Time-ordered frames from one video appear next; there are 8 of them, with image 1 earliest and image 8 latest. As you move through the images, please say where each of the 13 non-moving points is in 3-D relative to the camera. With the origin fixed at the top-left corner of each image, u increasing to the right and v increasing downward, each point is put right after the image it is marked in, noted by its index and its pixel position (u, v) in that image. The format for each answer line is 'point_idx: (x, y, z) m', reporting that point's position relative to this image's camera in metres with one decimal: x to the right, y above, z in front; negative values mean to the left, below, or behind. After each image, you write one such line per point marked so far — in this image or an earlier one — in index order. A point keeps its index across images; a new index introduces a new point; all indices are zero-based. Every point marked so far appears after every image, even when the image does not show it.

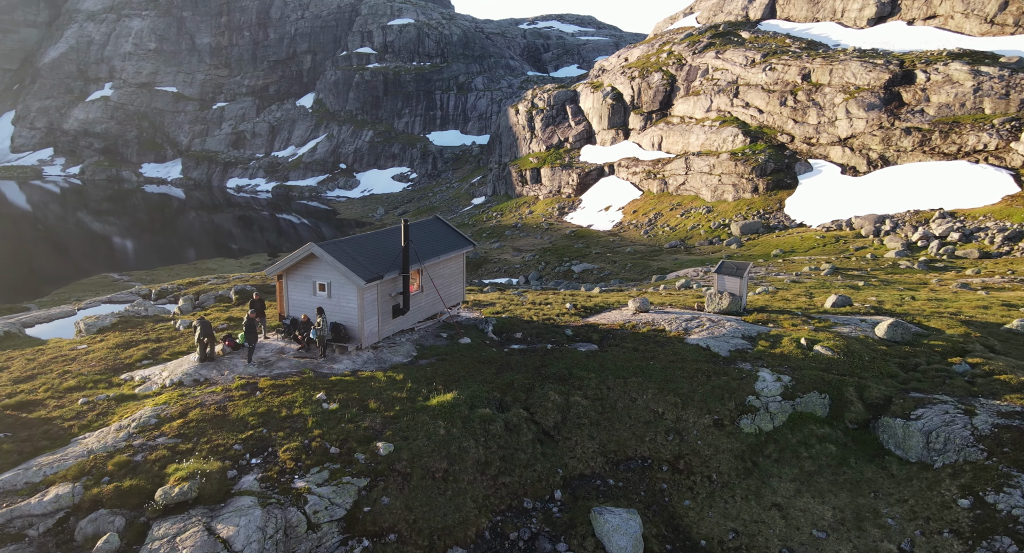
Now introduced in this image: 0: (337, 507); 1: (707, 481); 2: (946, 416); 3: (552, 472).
0: (-4.1, -5.4, +13.2) m
1: (+5.6, -5.9, +16.4) m
2: (+13.2, -4.3, +17.2) m
3: (+1.1, -5.5, +16.0) m
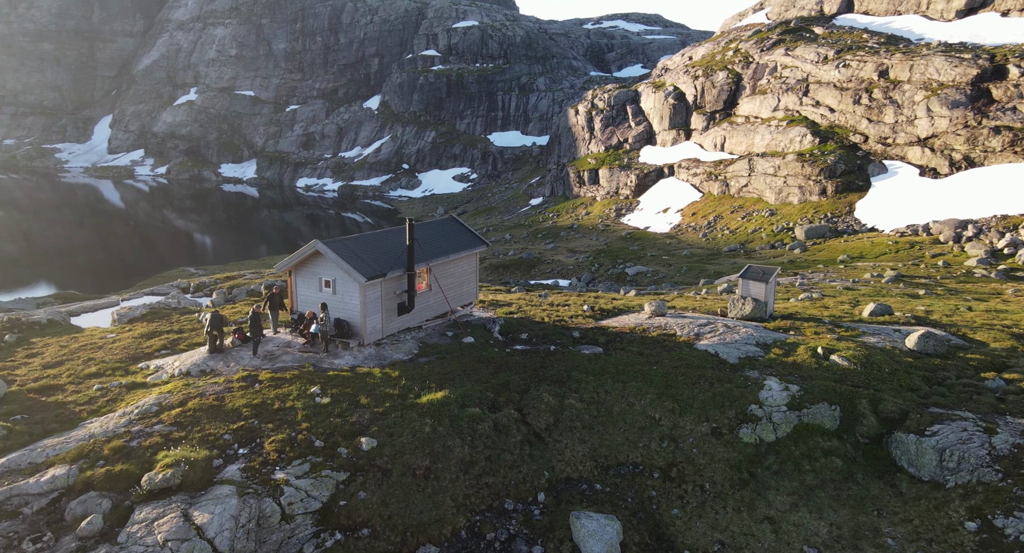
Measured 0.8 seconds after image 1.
0: (-4.7, -5.2, +13.3) m
1: (+5.2, -6.0, +15.8) m
2: (+12.9, -4.5, +16.1) m
3: (+0.7, -5.5, +15.7) m
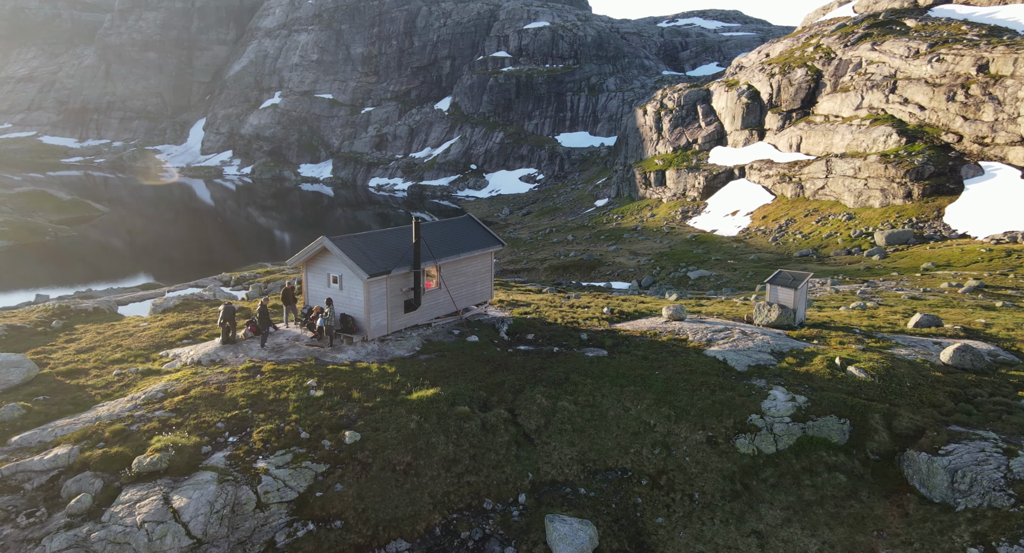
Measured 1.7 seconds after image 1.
0: (-5.3, -5.1, +13.5) m
1: (+4.7, -6.0, +15.3) m
2: (+12.4, -4.7, +15.0) m
3: (+0.2, -5.5, +15.5) m
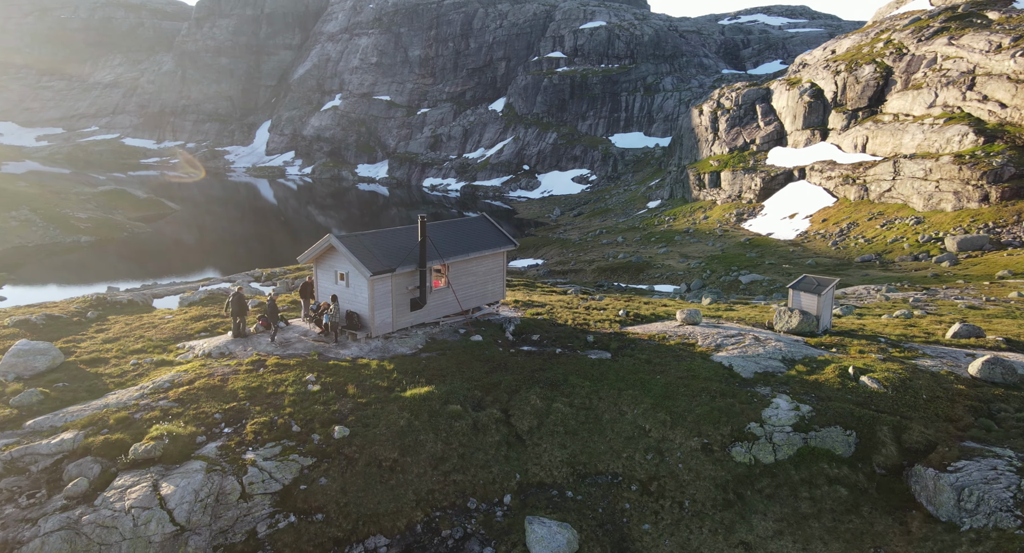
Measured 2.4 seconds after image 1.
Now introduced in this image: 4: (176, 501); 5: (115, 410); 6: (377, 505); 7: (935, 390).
0: (-5.8, -5.0, +13.7) m
1: (+4.3, -6.1, +14.9) m
2: (+12.1, -4.9, +14.2) m
3: (-0.1, -5.4, +15.4) m
4: (-7.6, -5.1, +12.8) m
5: (-12.0, -4.0, +17.1) m
6: (-3.3, -5.6, +13.7) m
7: (+14.3, -3.8, +19.1) m
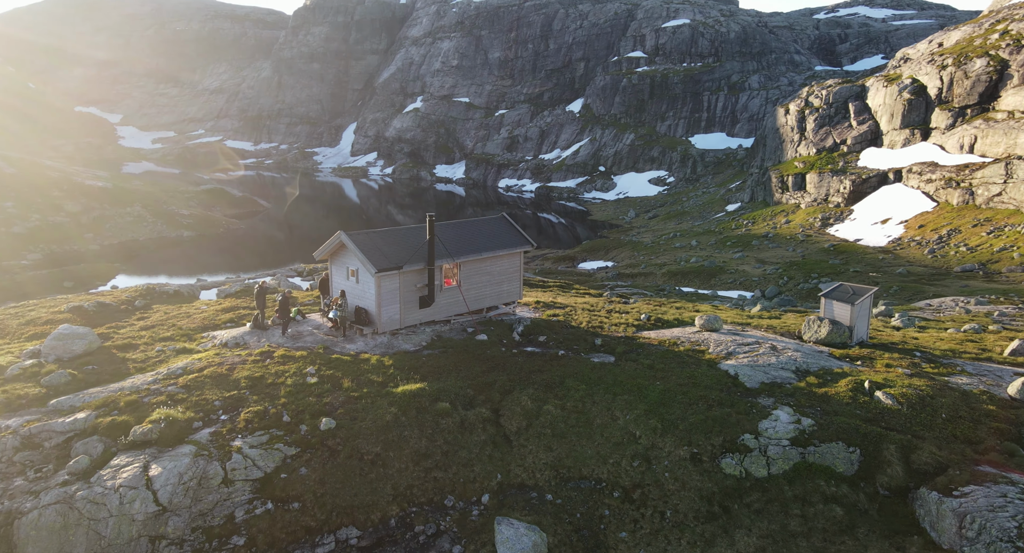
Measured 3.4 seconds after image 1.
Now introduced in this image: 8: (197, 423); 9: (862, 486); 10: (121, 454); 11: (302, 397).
0: (-6.4, -4.8, +14.2) m
1: (+3.7, -6.2, +14.6) m
2: (+11.4, -5.2, +13.2) m
3: (-0.6, -5.4, +15.4) m
4: (-8.3, -4.9, +13.4) m
5: (-12.3, -3.7, +18.0) m
6: (-3.9, -5.5, +14.0) m
7: (+14.1, -4.2, +17.9) m
8: (-8.8, -4.1, +15.8) m
9: (+9.2, -5.5, +15.0) m
10: (-10.1, -4.6, +14.7) m
11: (-6.4, -3.6, +17.1) m
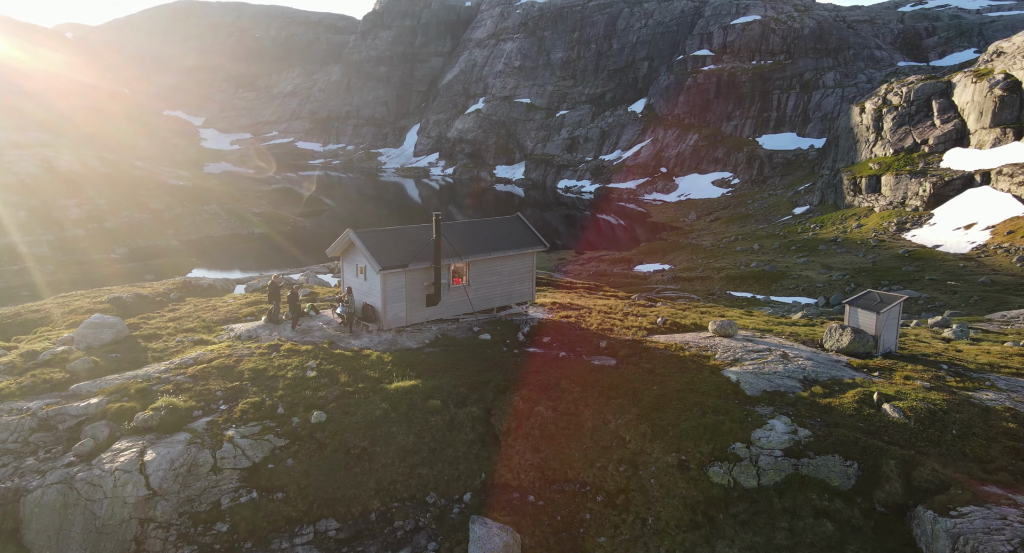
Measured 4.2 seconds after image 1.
0: (-6.9, -4.7, +14.6) m
1: (+3.2, -6.3, +14.4) m
2: (+10.8, -5.5, +12.6) m
3: (-1.1, -5.4, +15.5) m
4: (-8.8, -4.7, +14.0) m
5: (-12.5, -3.5, +18.9) m
6: (-4.5, -5.4, +14.3) m
7: (+13.8, -4.5, +17.0) m
8: (-9.2, -3.9, +16.5) m
9: (+8.7, -5.7, +14.4) m
10: (-10.6, -4.4, +15.4) m
11: (-6.7, -3.5, +17.6) m
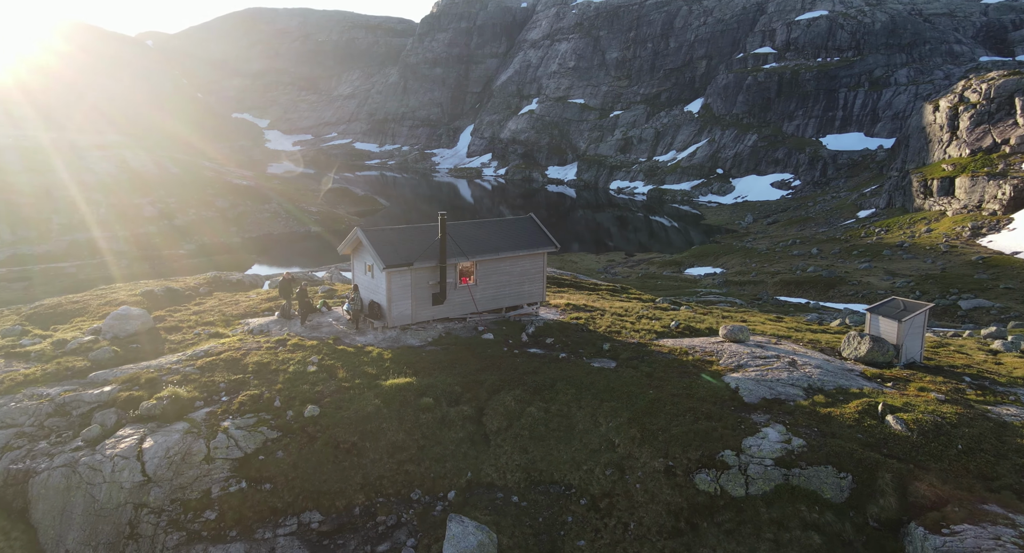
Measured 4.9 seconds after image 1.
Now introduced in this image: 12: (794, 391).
0: (-7.3, -4.6, +15.1) m
1: (+2.8, -6.4, +14.3) m
2: (+10.2, -5.7, +12.1) m
3: (-1.5, -5.4, +15.7) m
4: (-9.3, -4.6, +14.6) m
5: (-12.7, -3.3, +19.7) m
6: (-4.9, -5.4, +14.7) m
7: (+13.5, -4.7, +16.4) m
8: (-9.5, -3.8, +17.1) m
9: (+8.2, -5.9, +14.0) m
10: (-11.0, -4.3, +16.1) m
11: (-6.9, -3.4, +18.1) m
12: (+9.7, -3.9, +19.3) m
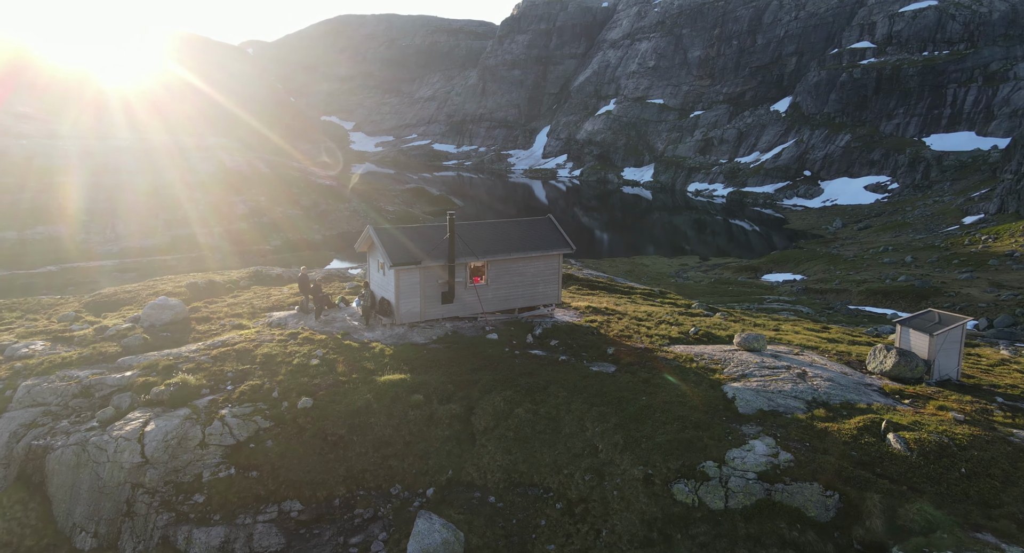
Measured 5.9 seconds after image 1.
0: (-7.9, -4.5, +16.0) m
1: (+2.0, -6.5, +14.3) m
2: (+9.3, -6.0, +11.5) m
3: (-2.0, -5.5, +16.0) m
4: (-9.9, -4.5, +15.6) m
5: (-12.8, -3.1, +20.9) m
6: (-5.5, -5.3, +15.3) m
7: (+13.0, -5.2, +15.5) m
8: (-9.9, -3.6, +18.1) m
9: (+7.5, -6.2, +13.6) m
10: (-11.4, -4.1, +17.2) m
11: (-7.2, -3.3, +18.9) m
12: (+9.4, -4.3, +18.8) m
